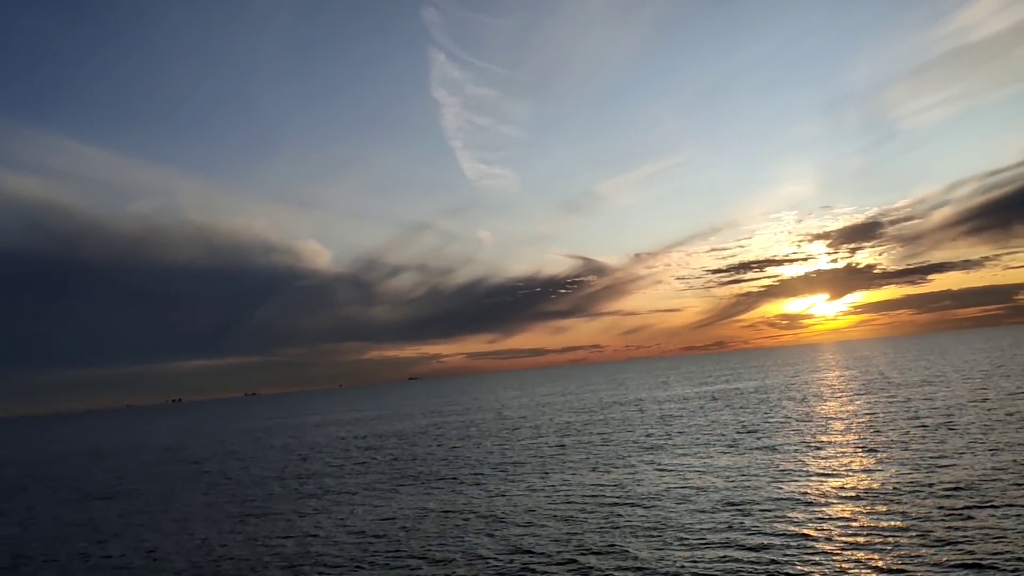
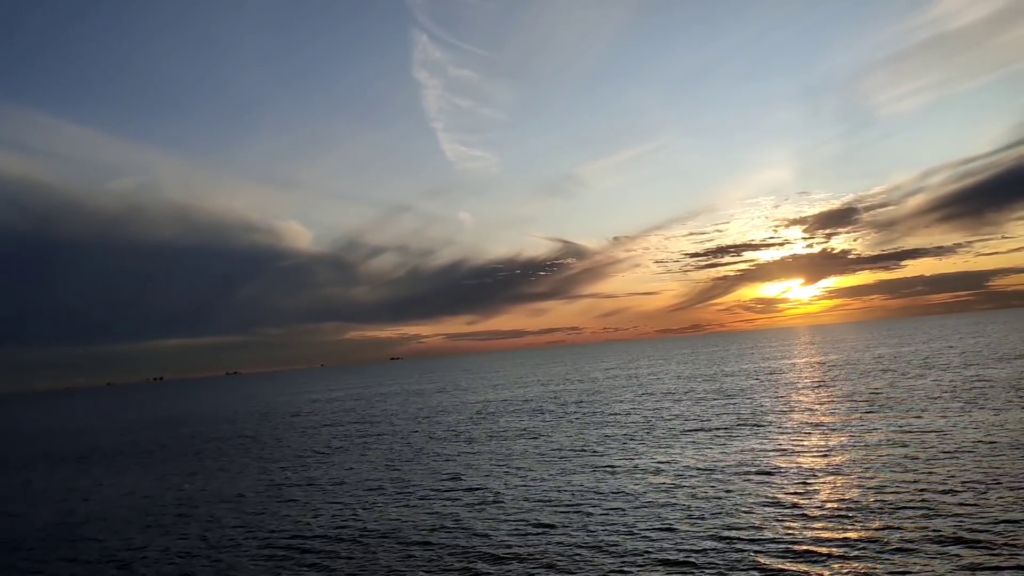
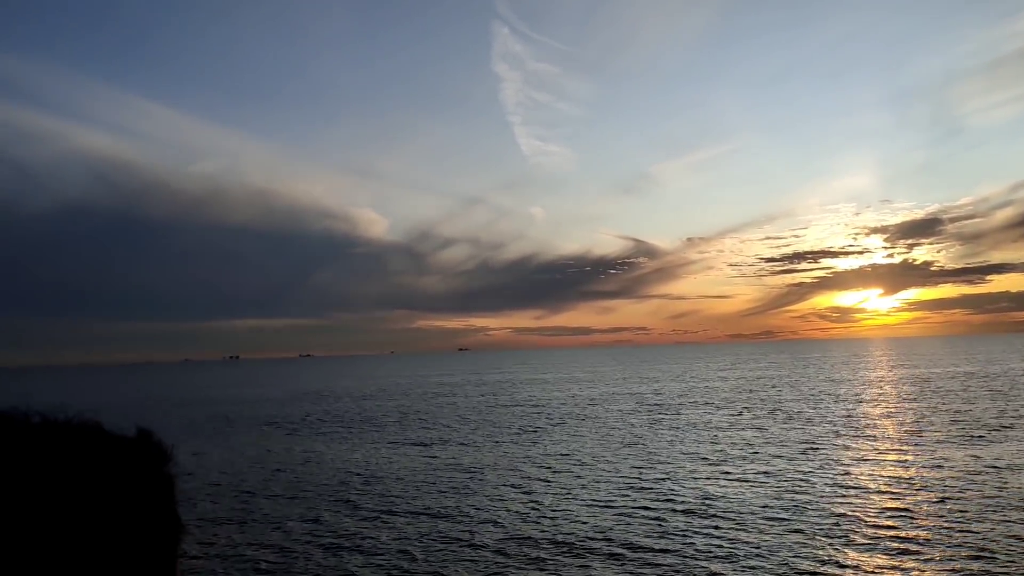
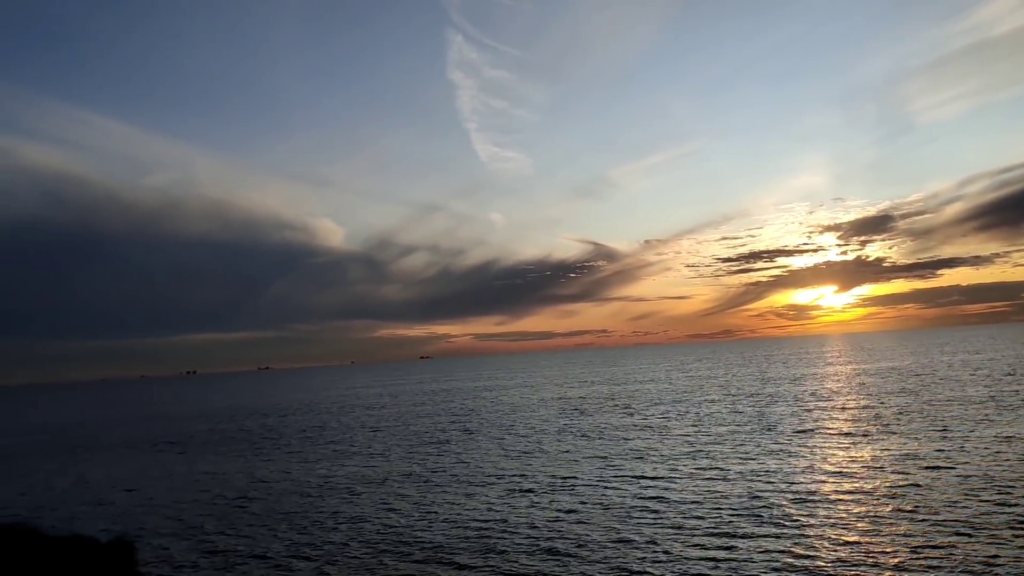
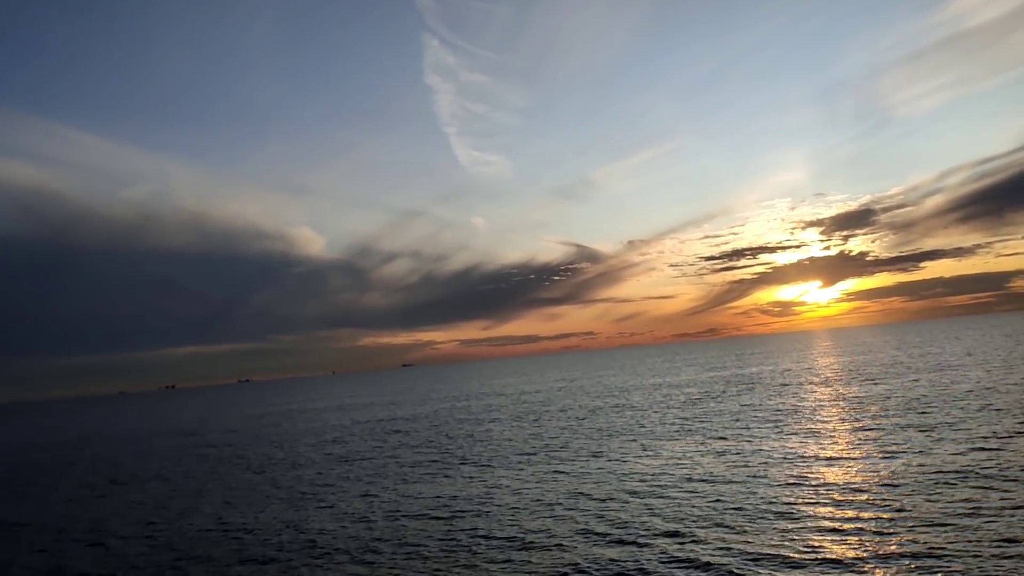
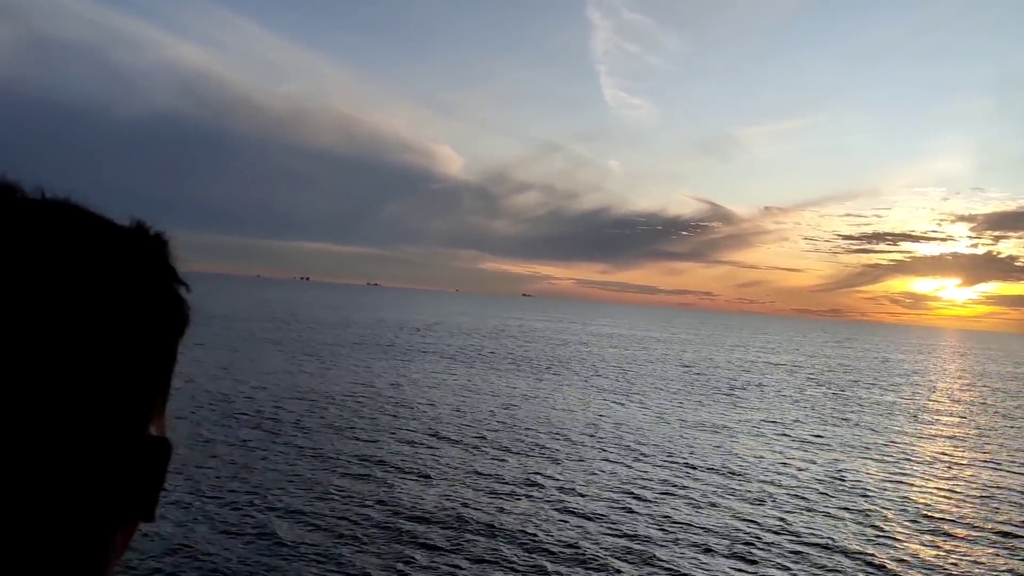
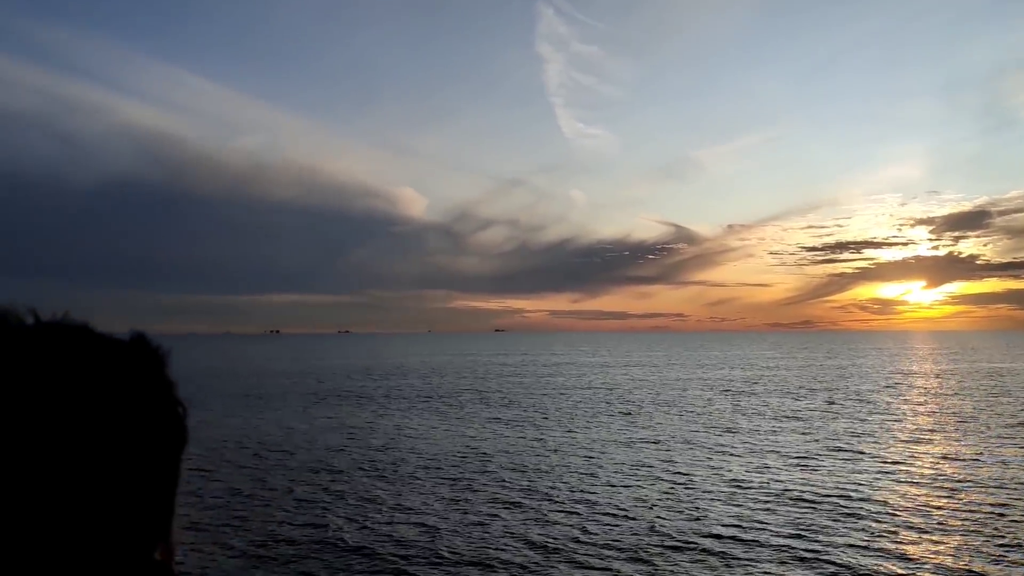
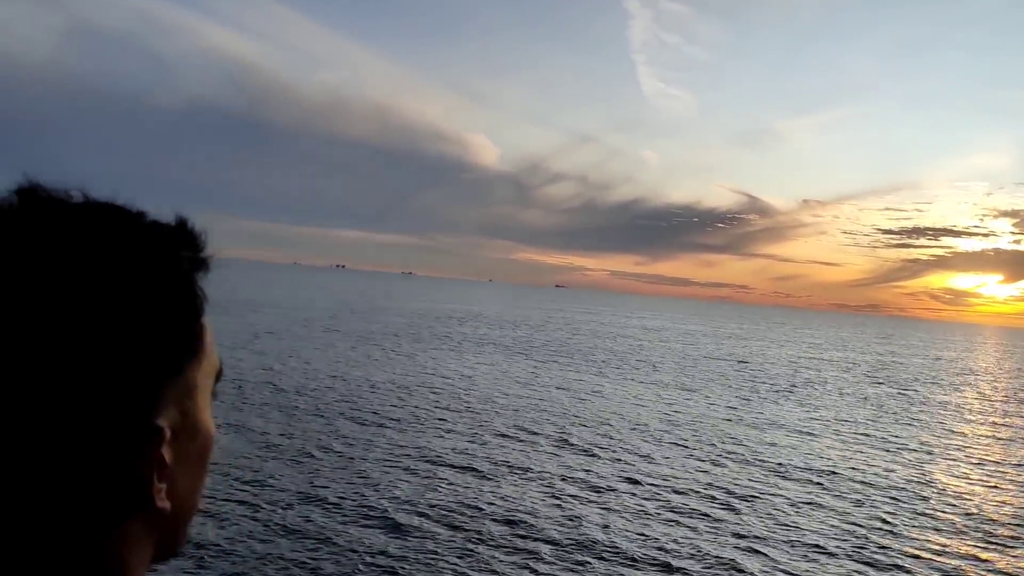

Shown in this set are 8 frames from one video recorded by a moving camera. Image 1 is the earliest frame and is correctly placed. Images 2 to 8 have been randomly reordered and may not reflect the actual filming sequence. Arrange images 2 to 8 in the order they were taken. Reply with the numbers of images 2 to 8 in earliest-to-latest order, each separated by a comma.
5, 2, 4, 3, 7, 6, 8
